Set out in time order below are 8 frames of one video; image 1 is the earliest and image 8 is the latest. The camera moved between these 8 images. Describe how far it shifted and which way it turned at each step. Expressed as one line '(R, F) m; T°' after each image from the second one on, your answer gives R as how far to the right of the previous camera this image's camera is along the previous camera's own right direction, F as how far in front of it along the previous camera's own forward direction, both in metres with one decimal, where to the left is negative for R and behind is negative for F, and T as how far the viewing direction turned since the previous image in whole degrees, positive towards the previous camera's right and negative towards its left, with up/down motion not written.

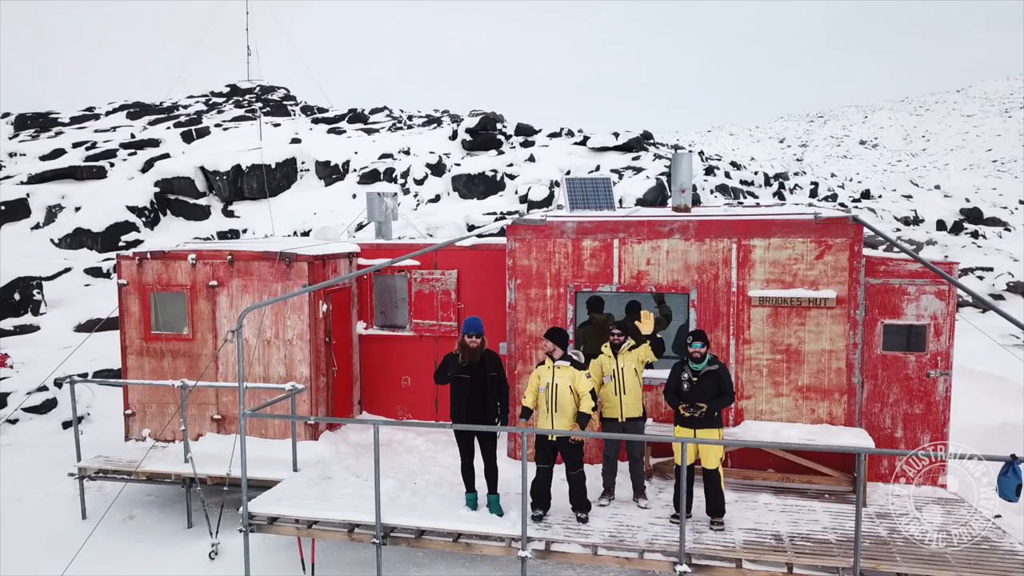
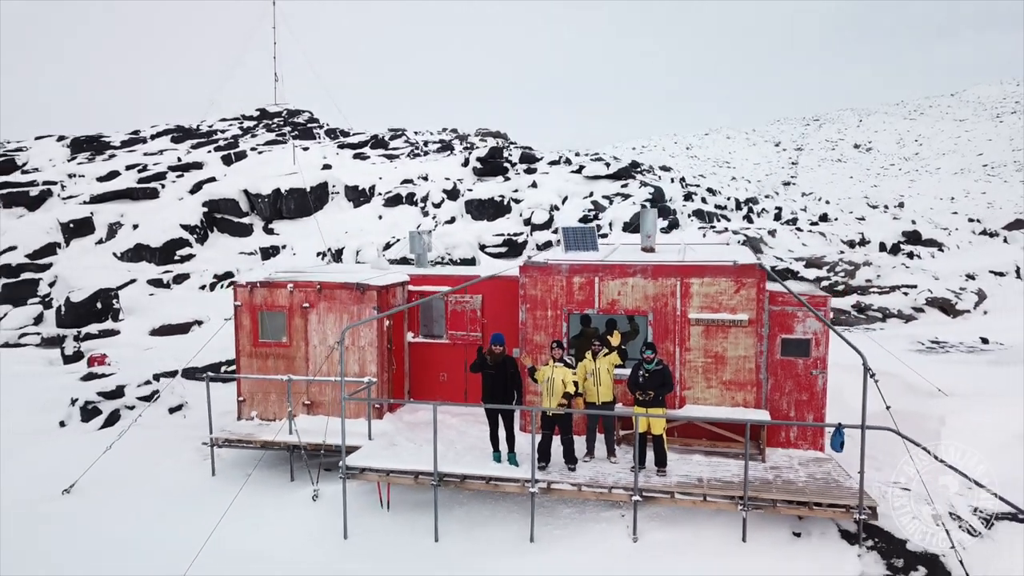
(-0.1, -1.7) m; 0°
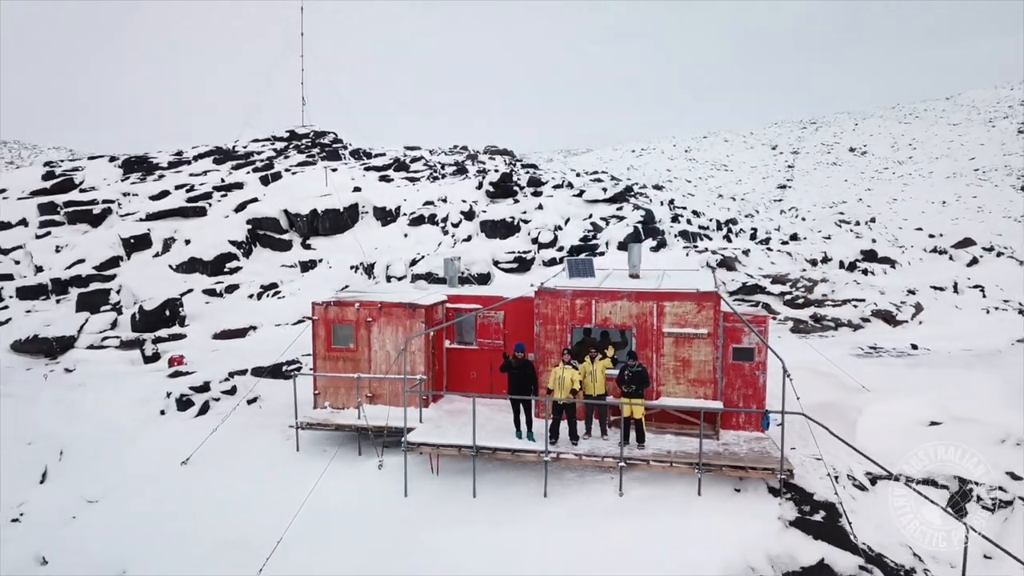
(-0.2, -1.9) m; 0°
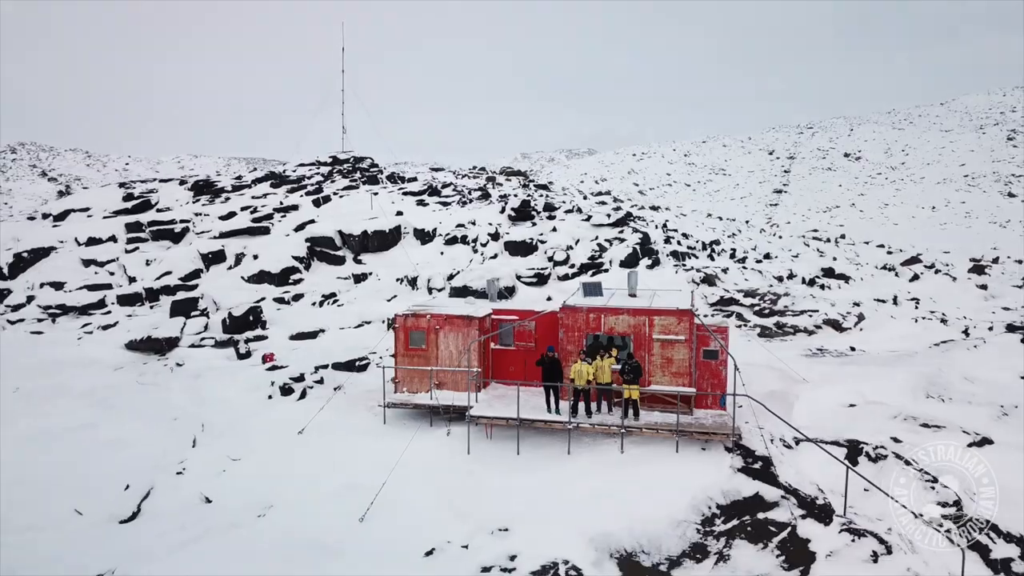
(-0.5, -2.9) m; 0°
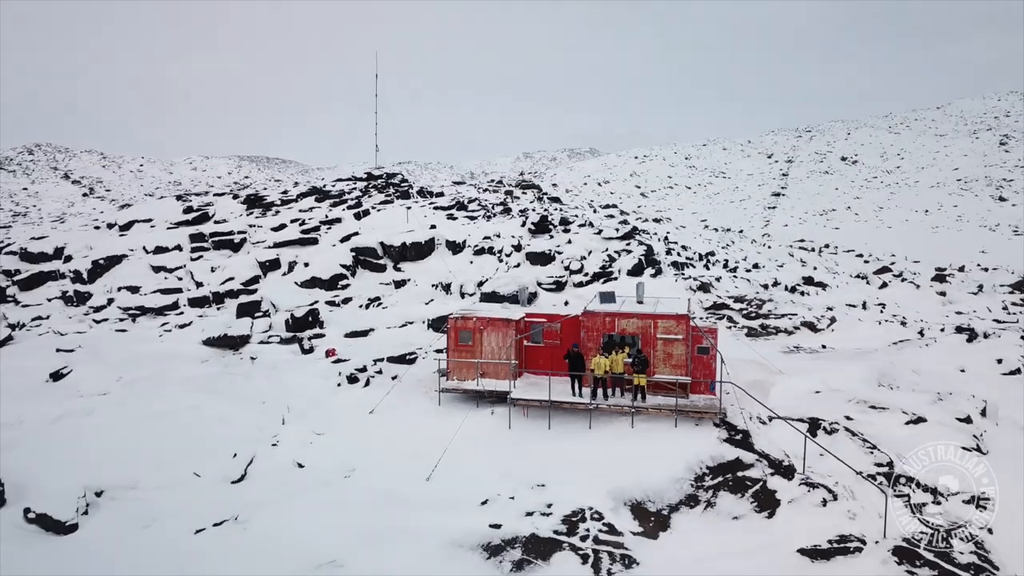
(-0.7, -2.6) m; 0°
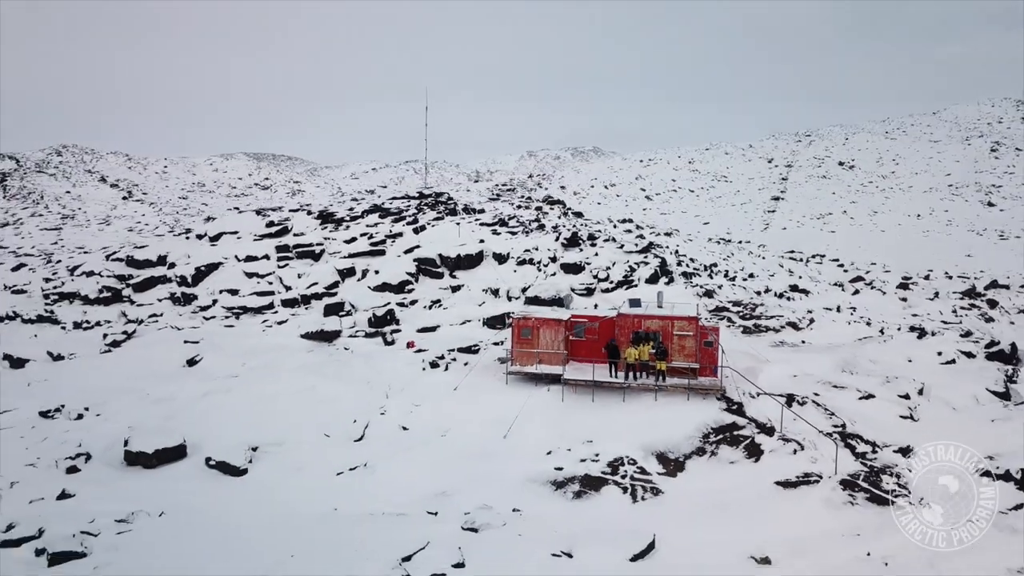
(-1.4, -4.3) m; 0°
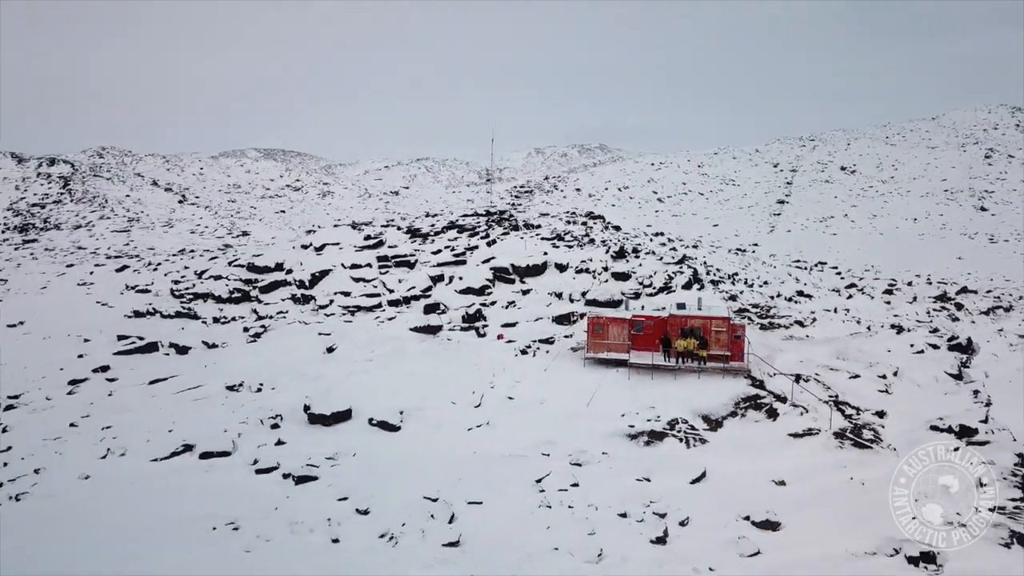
(-2.9, -6.0) m; 0°
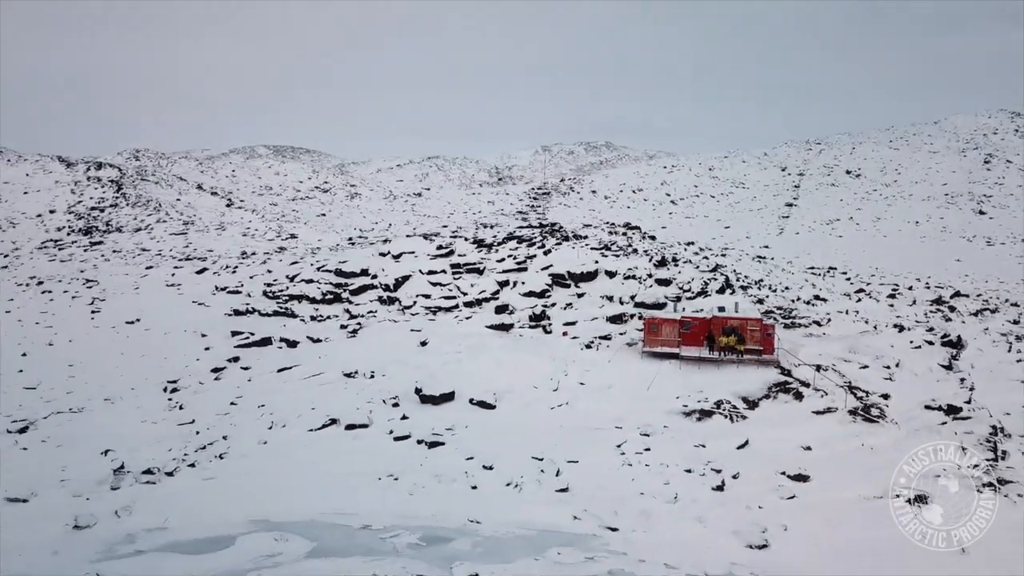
(-3.2, -5.3) m; 0°
